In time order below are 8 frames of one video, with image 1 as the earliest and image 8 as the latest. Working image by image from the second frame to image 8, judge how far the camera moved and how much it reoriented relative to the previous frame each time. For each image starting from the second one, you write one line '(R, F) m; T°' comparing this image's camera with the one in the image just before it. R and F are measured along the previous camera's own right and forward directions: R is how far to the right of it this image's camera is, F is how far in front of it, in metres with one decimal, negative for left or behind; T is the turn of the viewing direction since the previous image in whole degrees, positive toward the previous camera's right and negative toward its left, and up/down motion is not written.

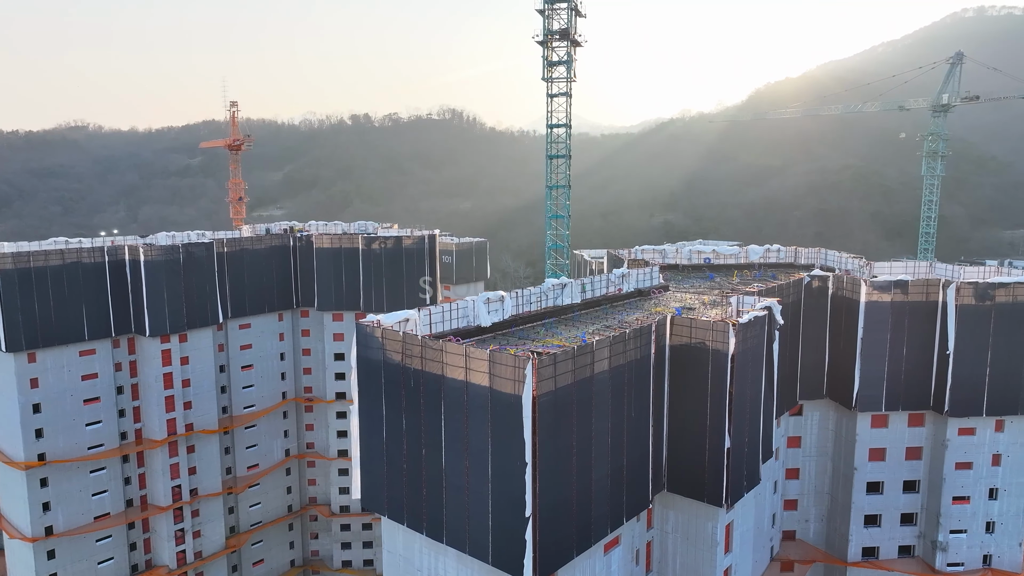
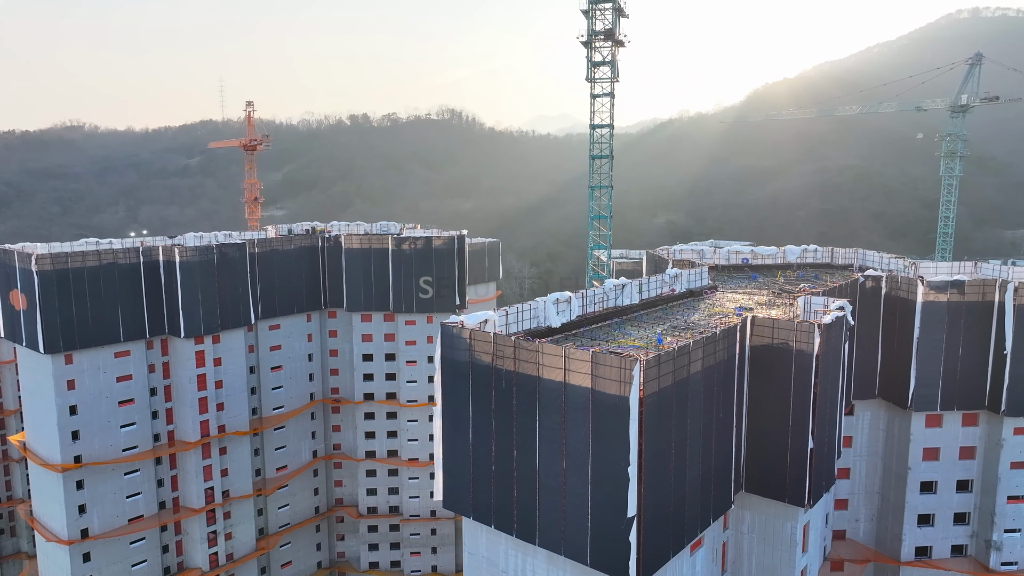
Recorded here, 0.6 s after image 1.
(-3.1, 0.0) m; 0°
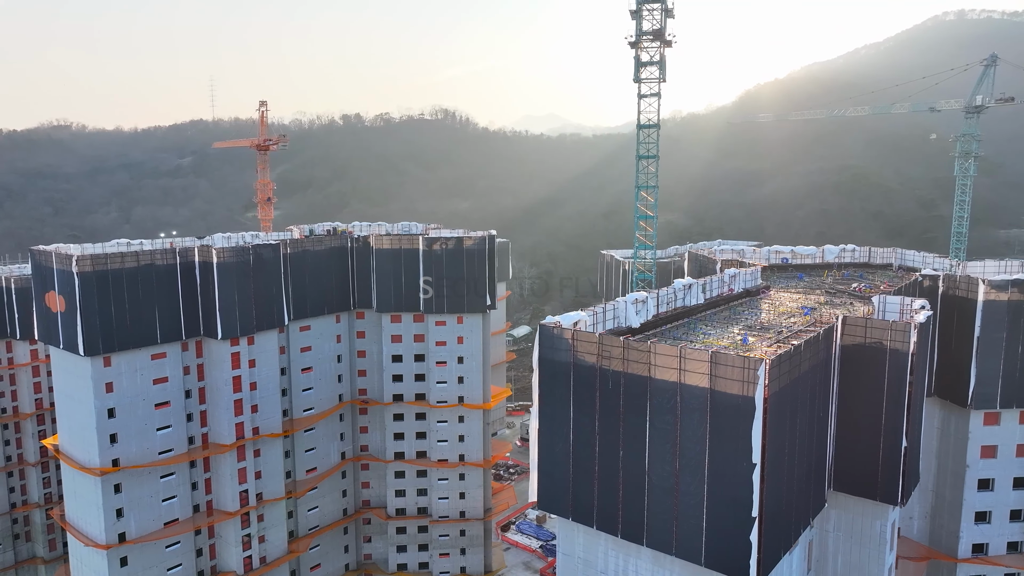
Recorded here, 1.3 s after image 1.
(-3.8, +0.1) m; +1°
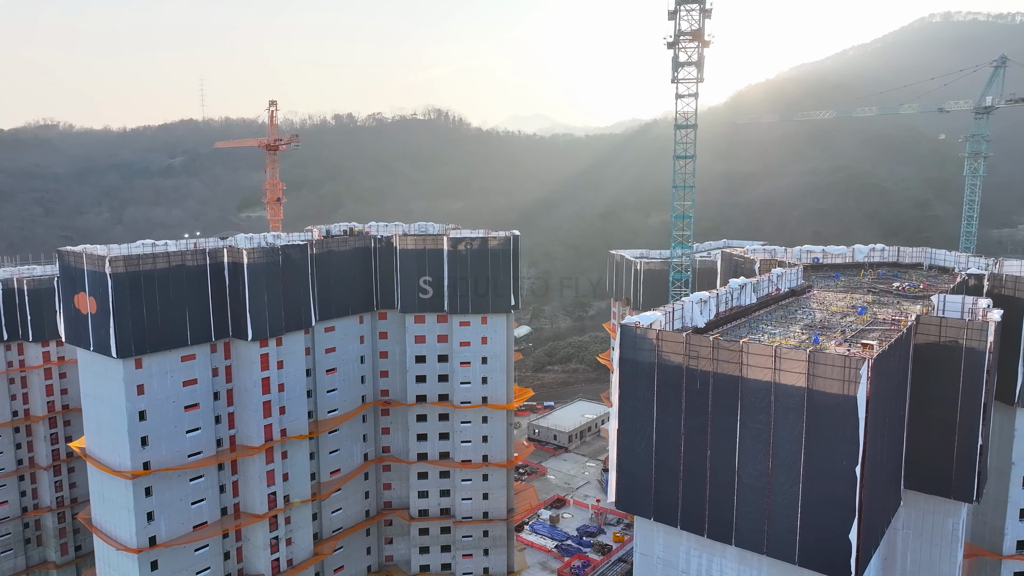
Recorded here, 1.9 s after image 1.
(-3.2, +0.1) m; +1°
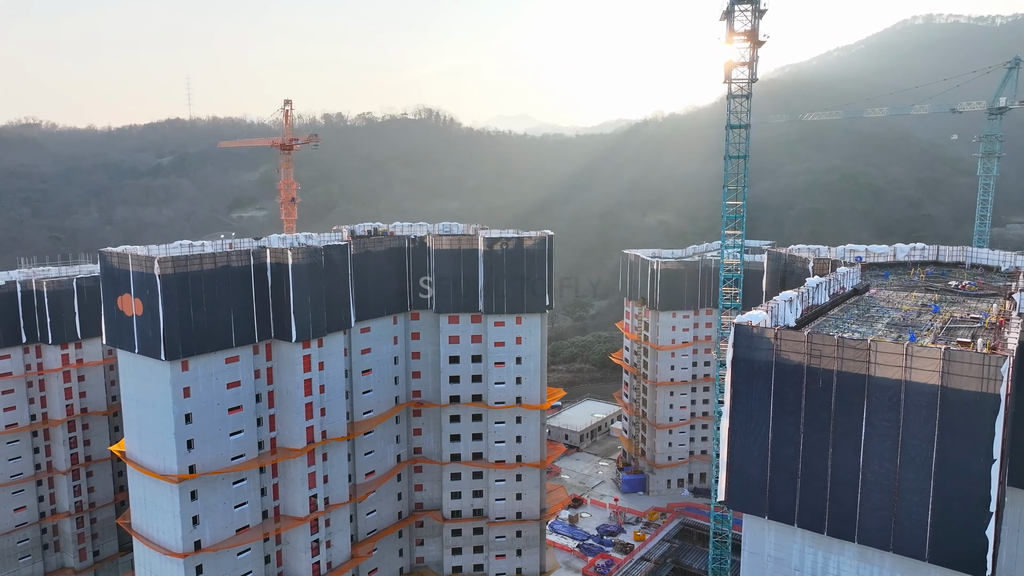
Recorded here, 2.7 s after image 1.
(-4.4, +0.1) m; +1°
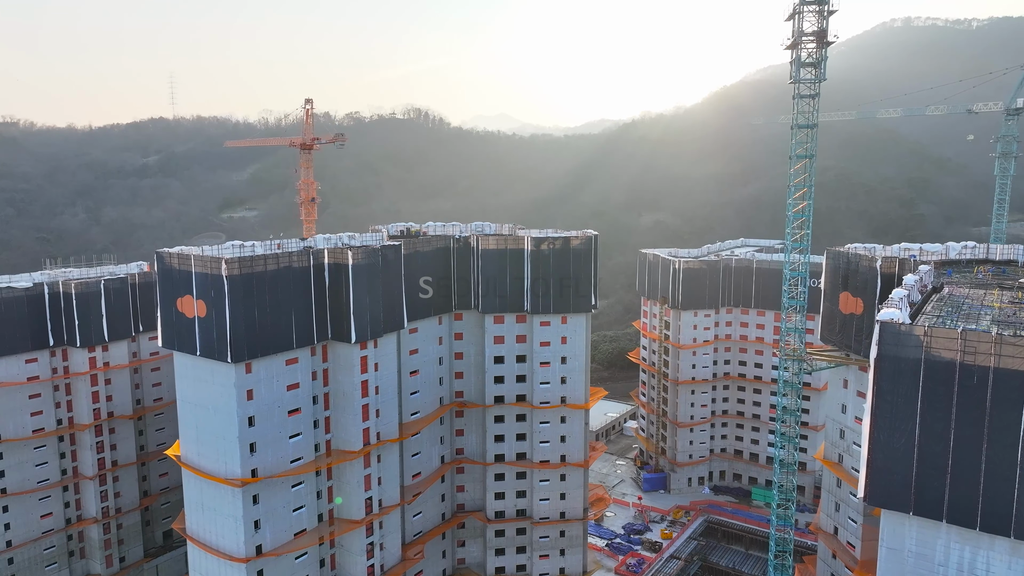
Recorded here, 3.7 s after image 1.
(-5.7, +0.2) m; +1°
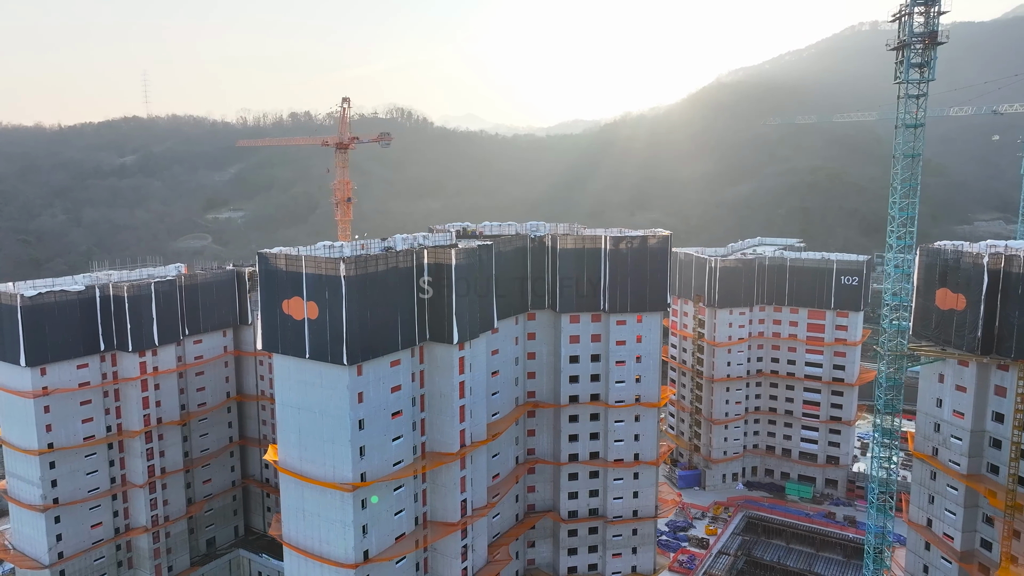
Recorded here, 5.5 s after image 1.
(-9.4, +0.4) m; +2°
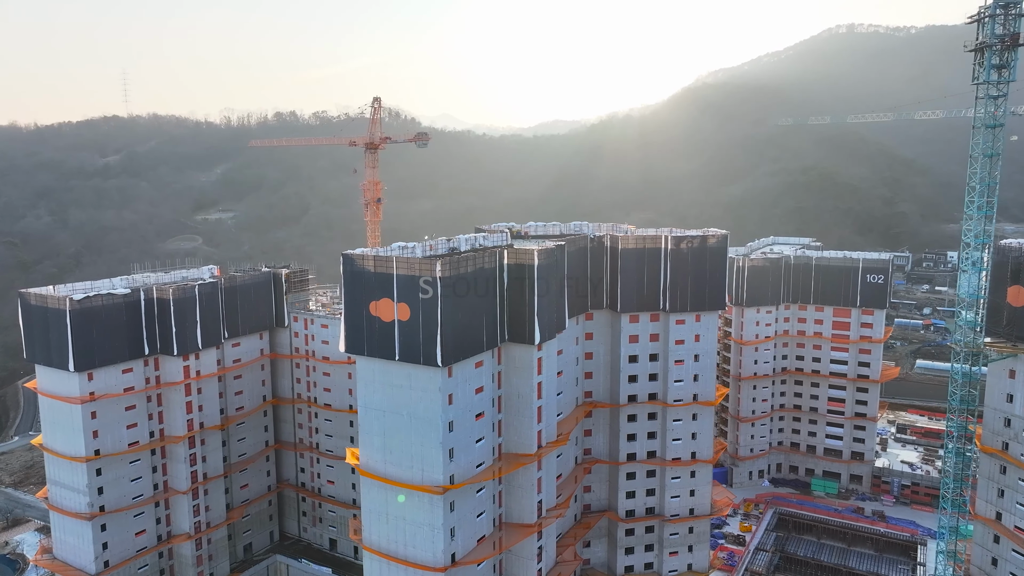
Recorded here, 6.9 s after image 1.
(-7.3, +0.2) m; +2°
